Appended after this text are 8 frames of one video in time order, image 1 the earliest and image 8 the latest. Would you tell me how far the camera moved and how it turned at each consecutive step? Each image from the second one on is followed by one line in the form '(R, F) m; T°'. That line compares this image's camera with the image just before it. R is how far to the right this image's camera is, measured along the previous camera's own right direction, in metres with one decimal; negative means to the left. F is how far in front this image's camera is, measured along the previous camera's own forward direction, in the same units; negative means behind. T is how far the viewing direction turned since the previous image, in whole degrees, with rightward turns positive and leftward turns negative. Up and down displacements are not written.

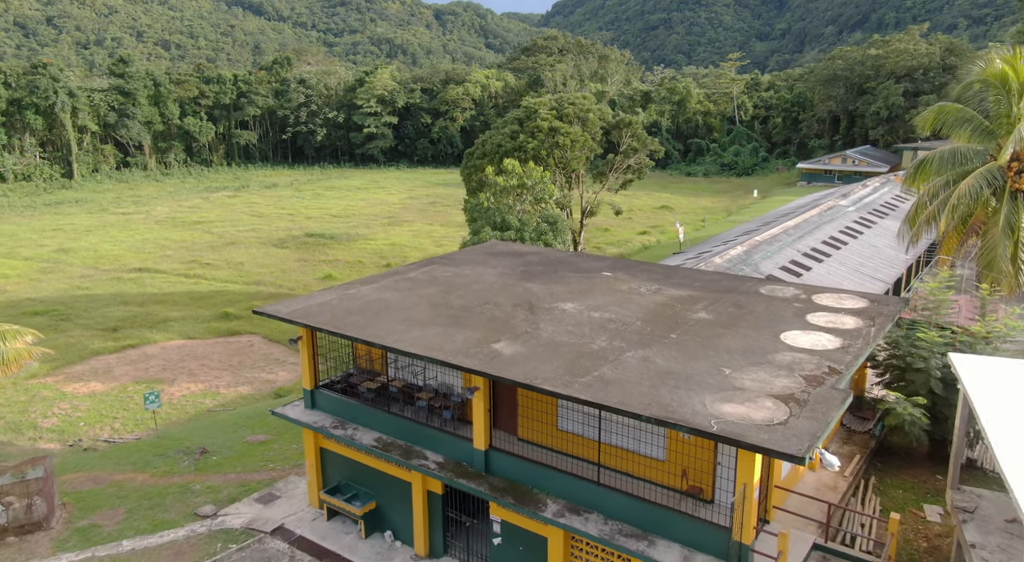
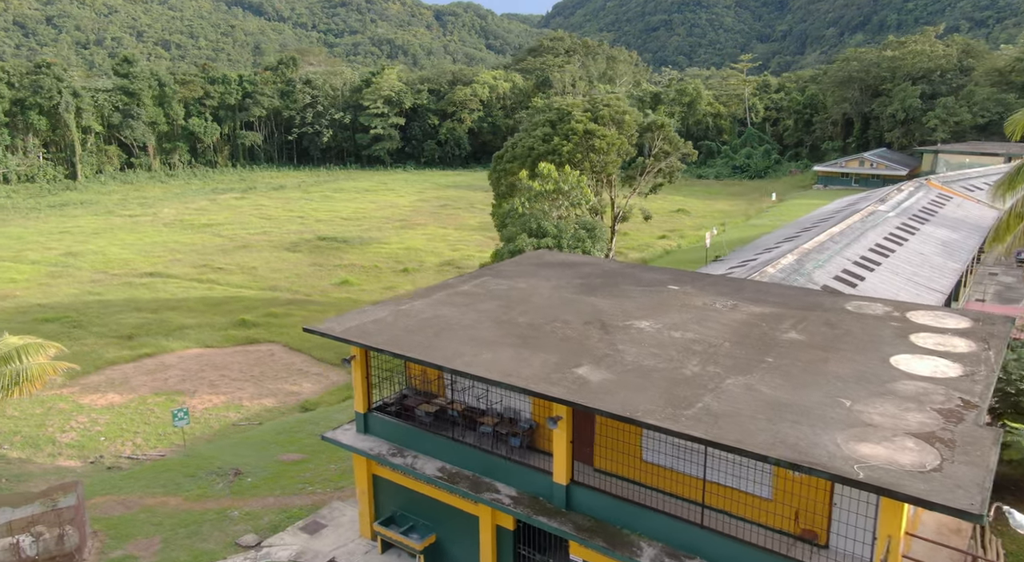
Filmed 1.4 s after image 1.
(-1.1, +0.9) m; 0°
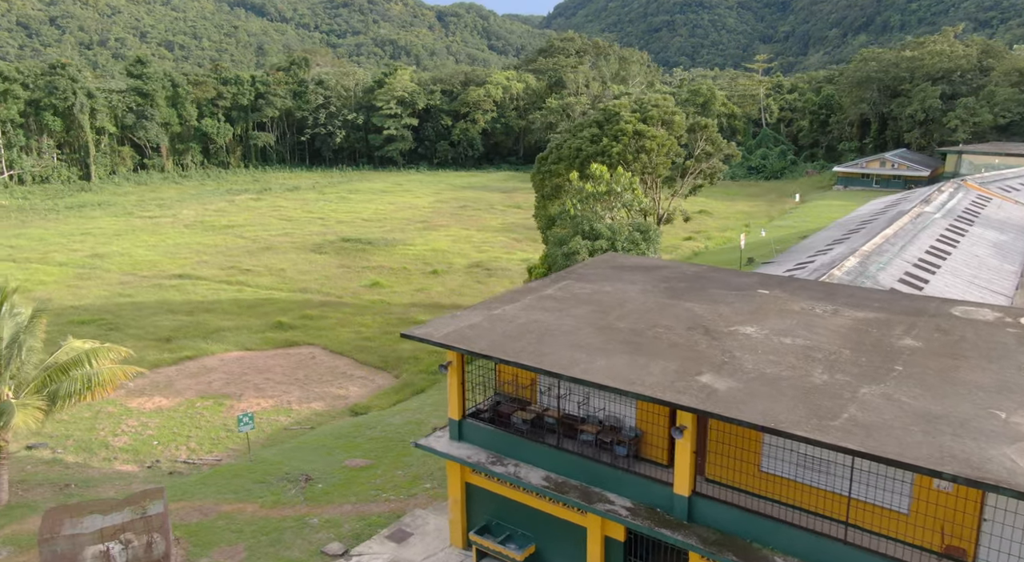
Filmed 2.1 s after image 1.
(-1.5, +0.2) m; 0°
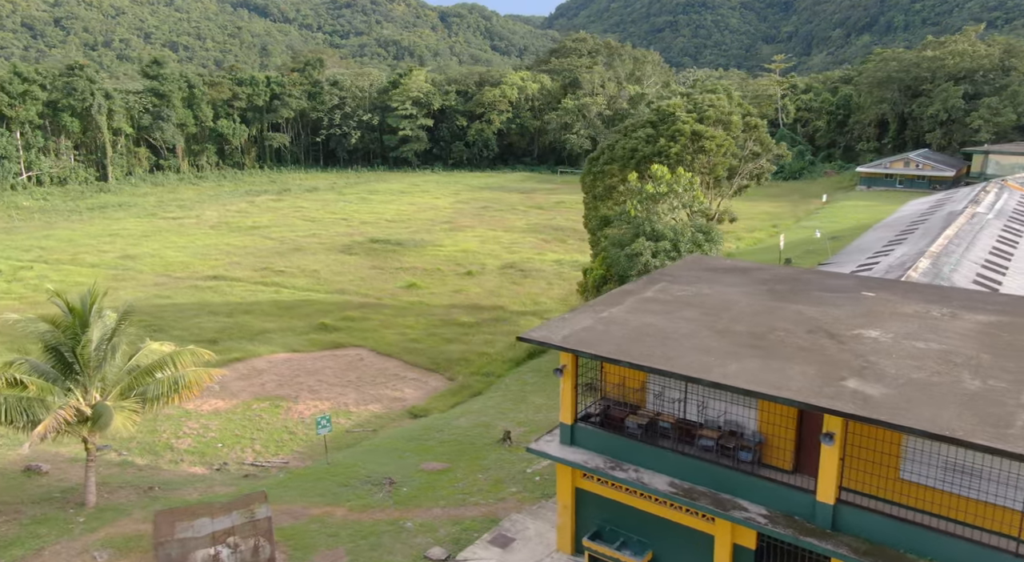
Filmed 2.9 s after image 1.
(-1.7, +0.2) m; 0°
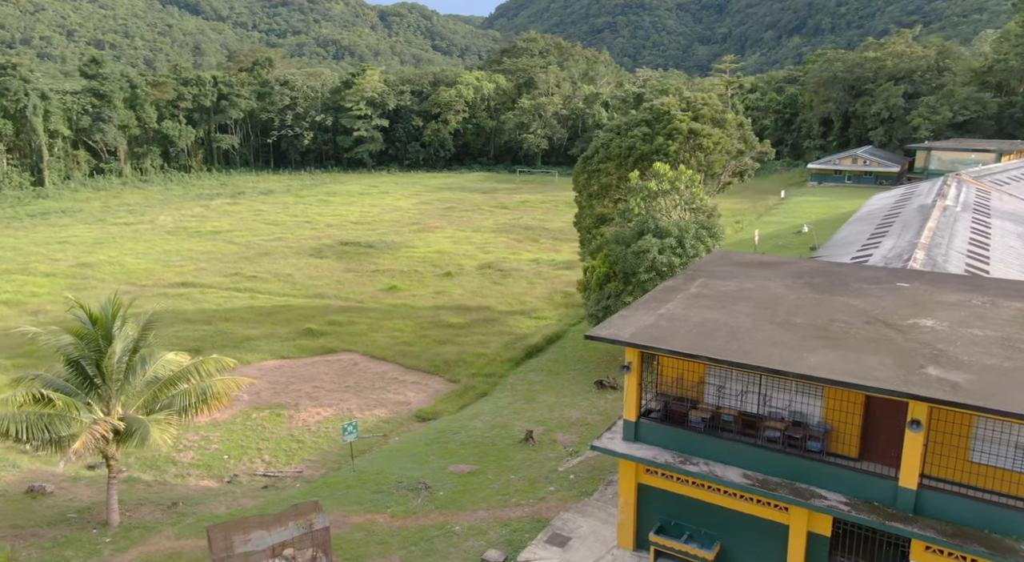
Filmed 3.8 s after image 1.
(-1.8, +0.1) m; +4°
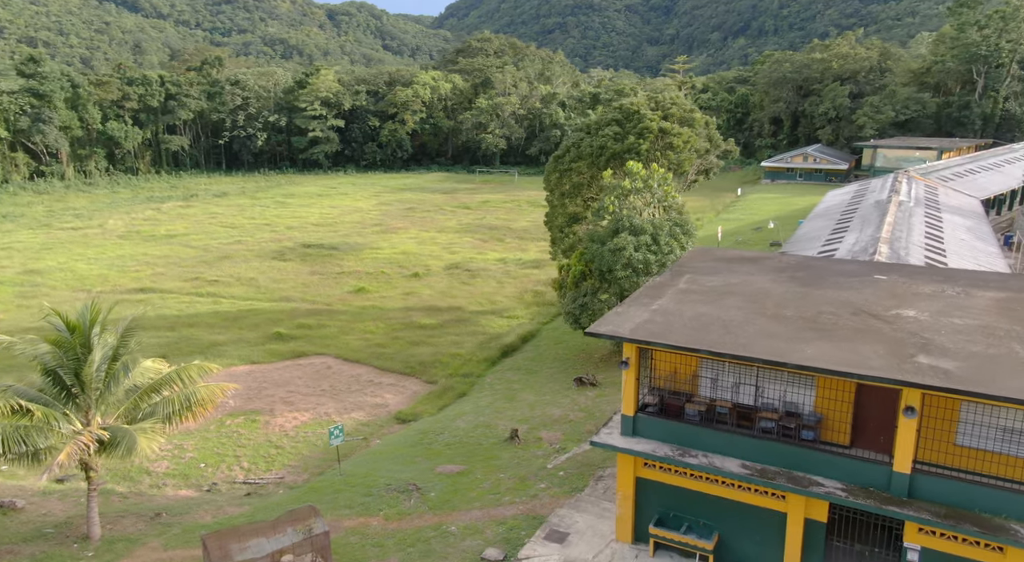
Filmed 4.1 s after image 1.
(-0.7, 0.0) m; +3°
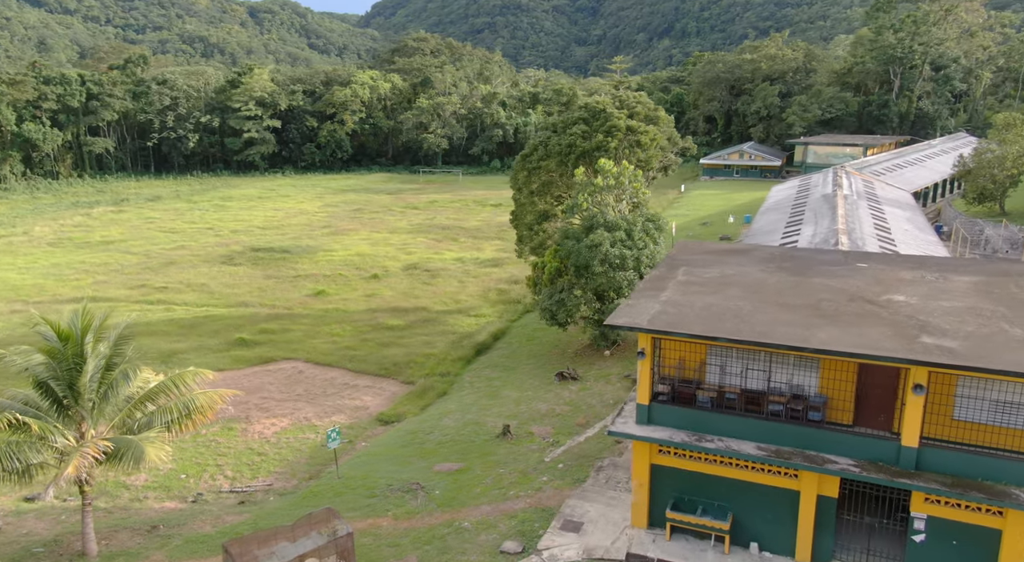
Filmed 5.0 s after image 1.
(-1.3, -0.2) m; +5°
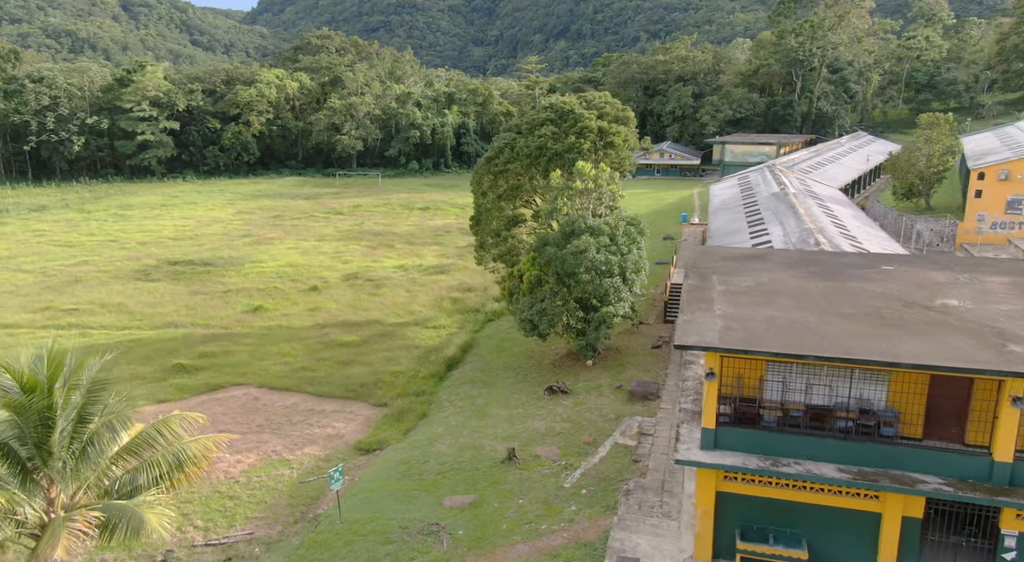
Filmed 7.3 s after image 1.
(-2.2, +1.5) m; +7°
